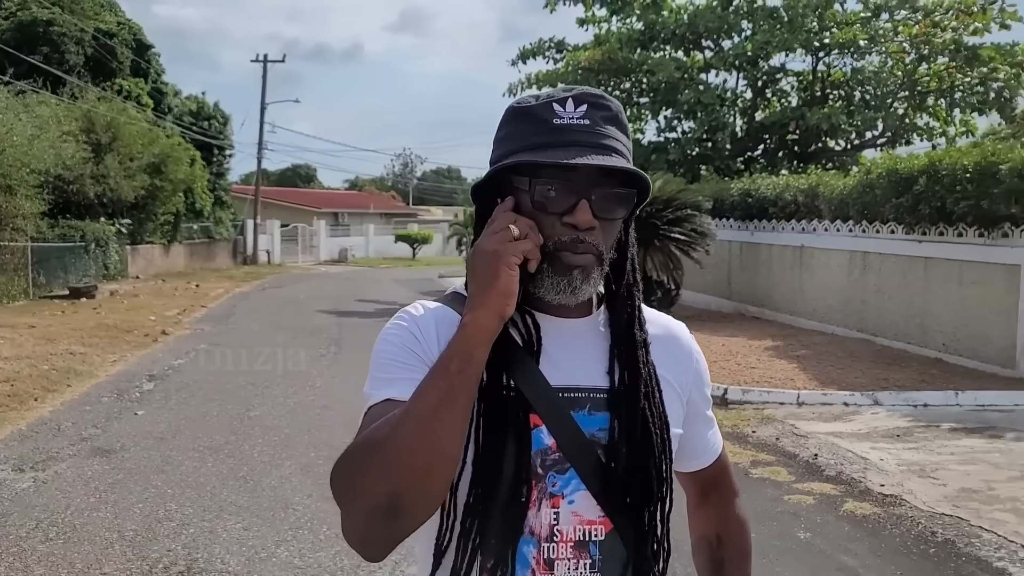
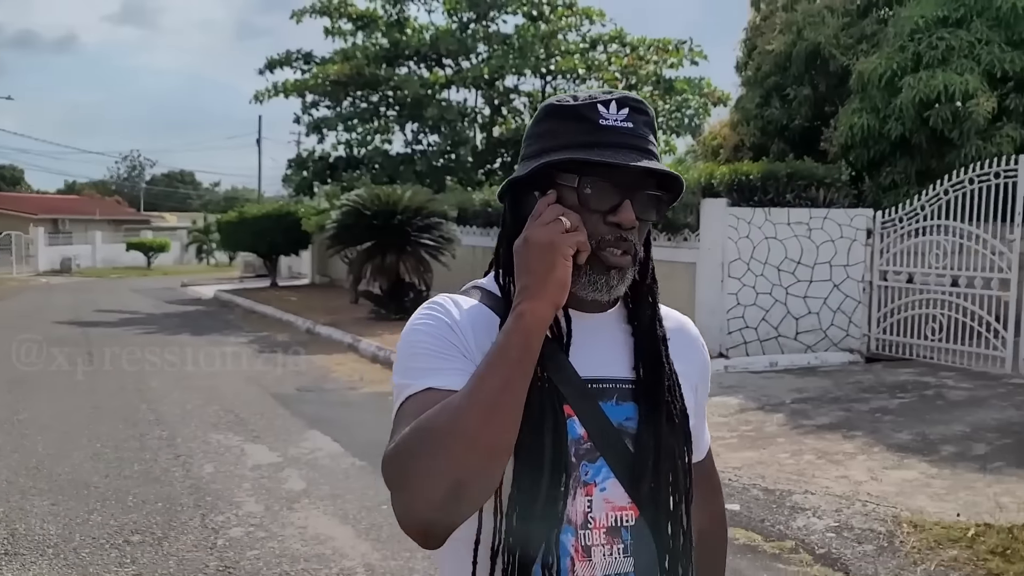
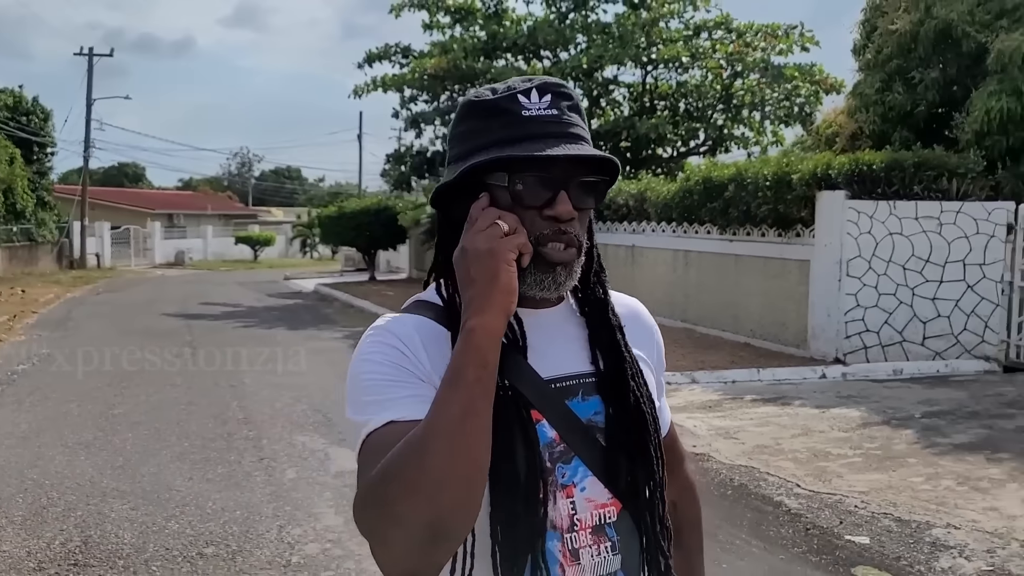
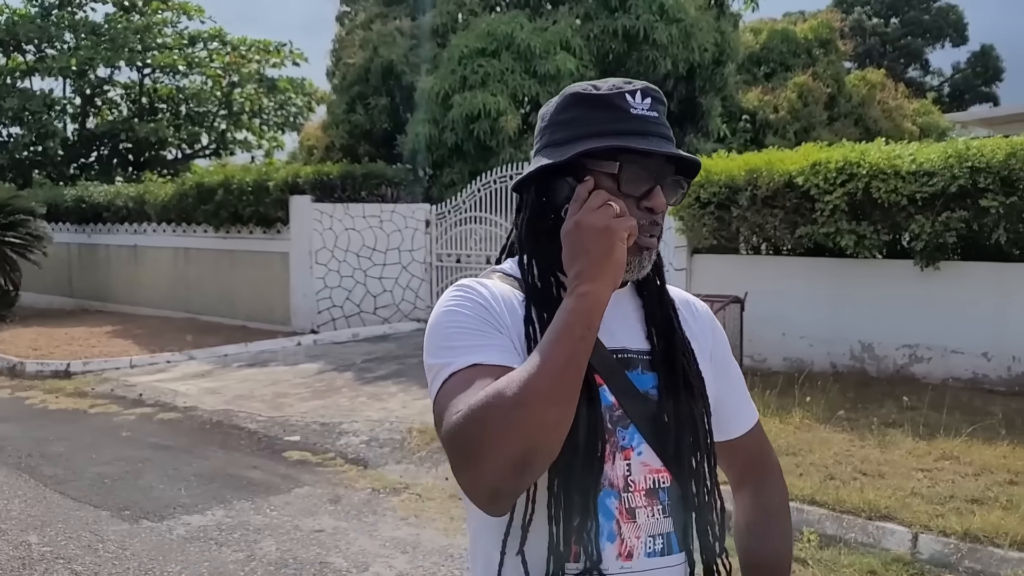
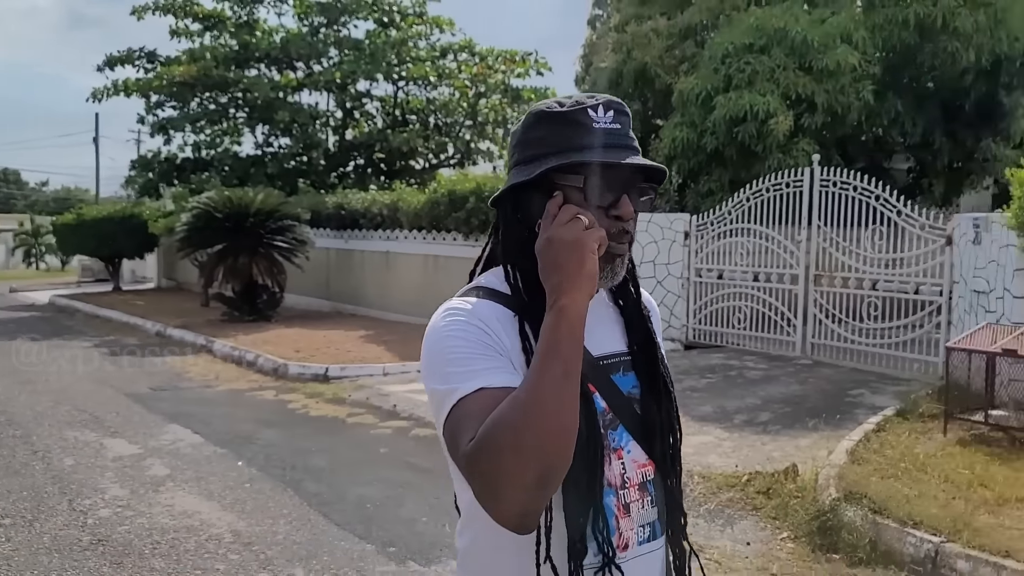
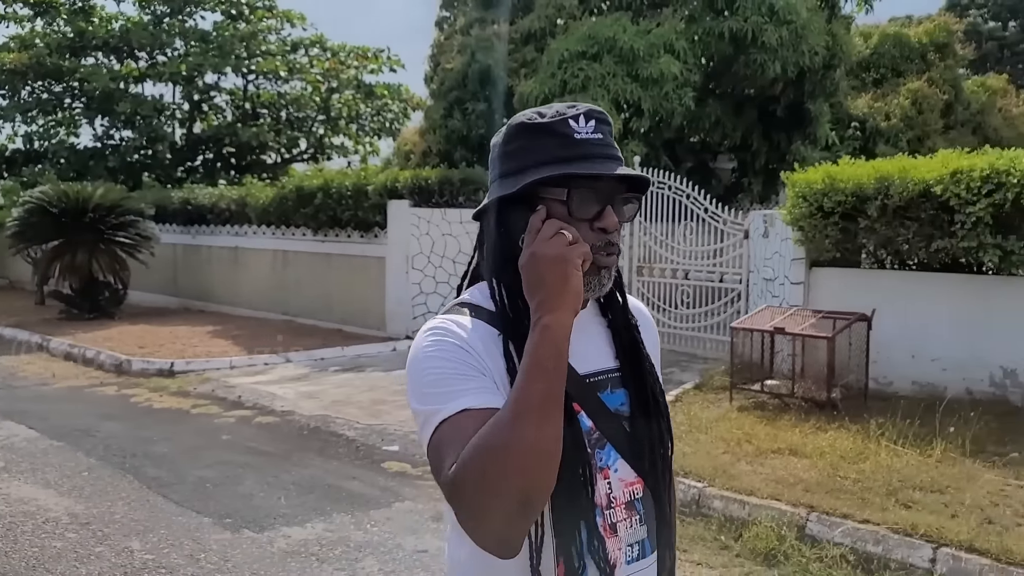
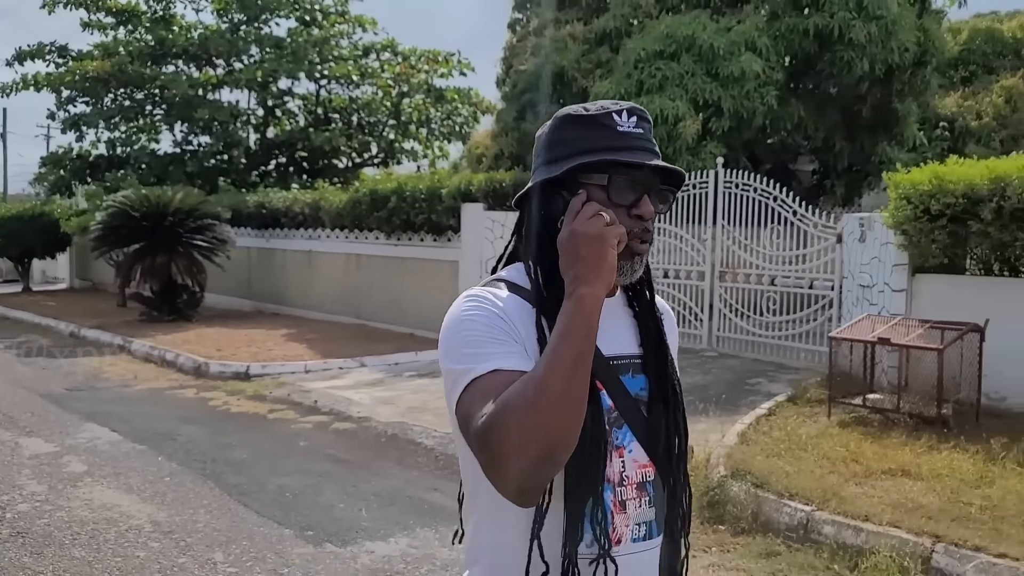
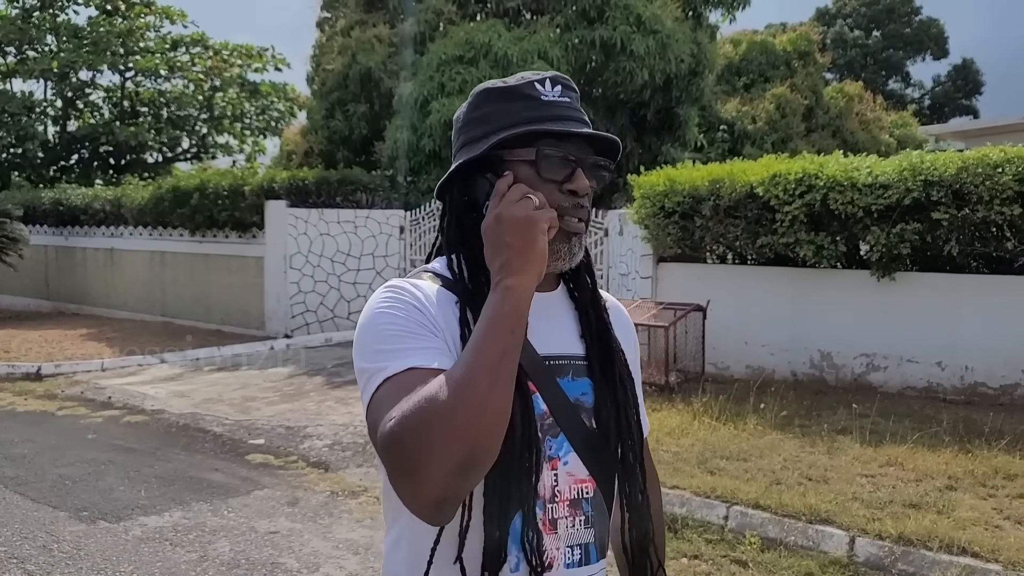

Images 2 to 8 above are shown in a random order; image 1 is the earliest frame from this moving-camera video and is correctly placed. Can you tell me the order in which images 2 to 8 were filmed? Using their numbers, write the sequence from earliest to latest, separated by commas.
3, 2, 5, 7, 6, 4, 8
